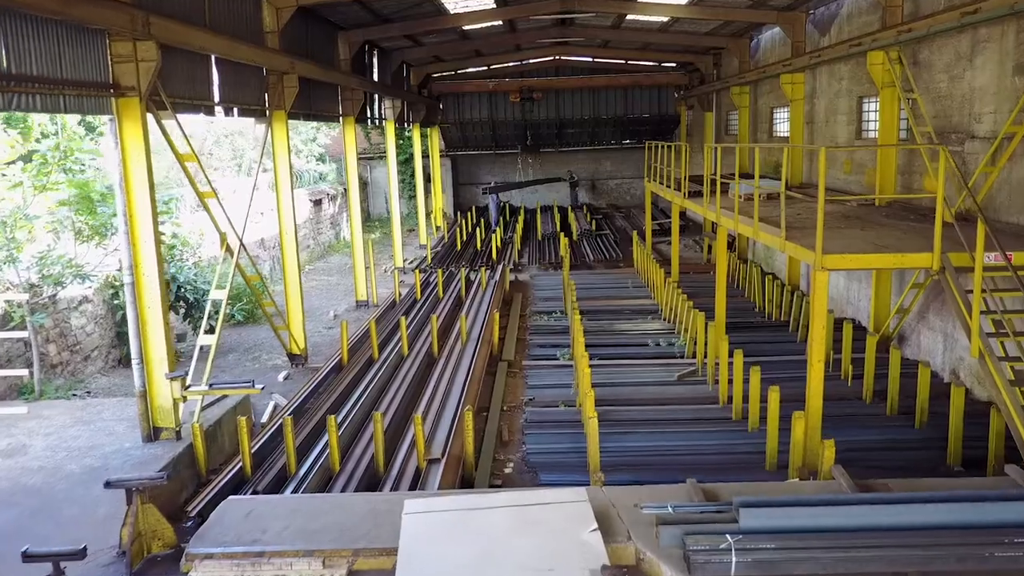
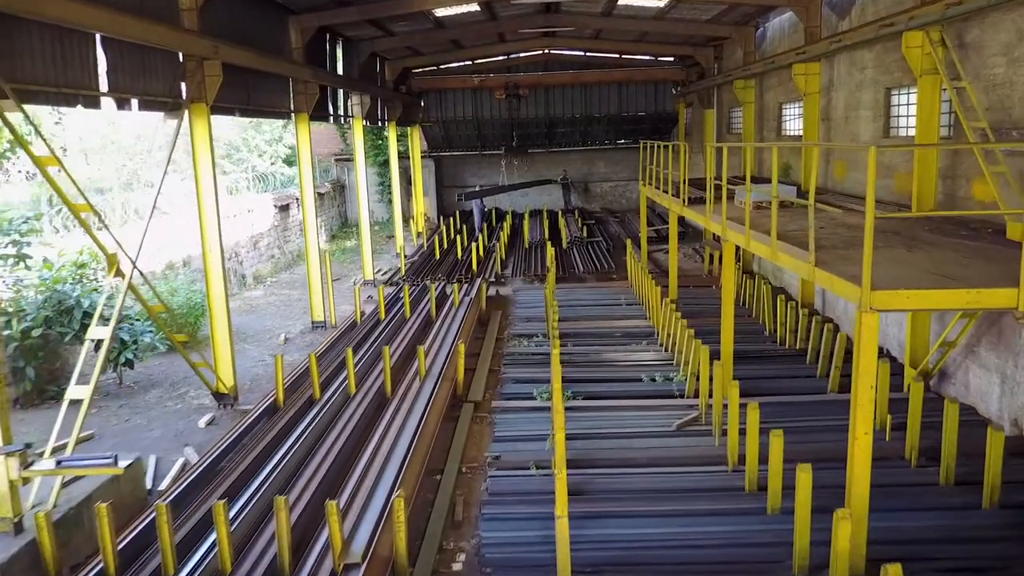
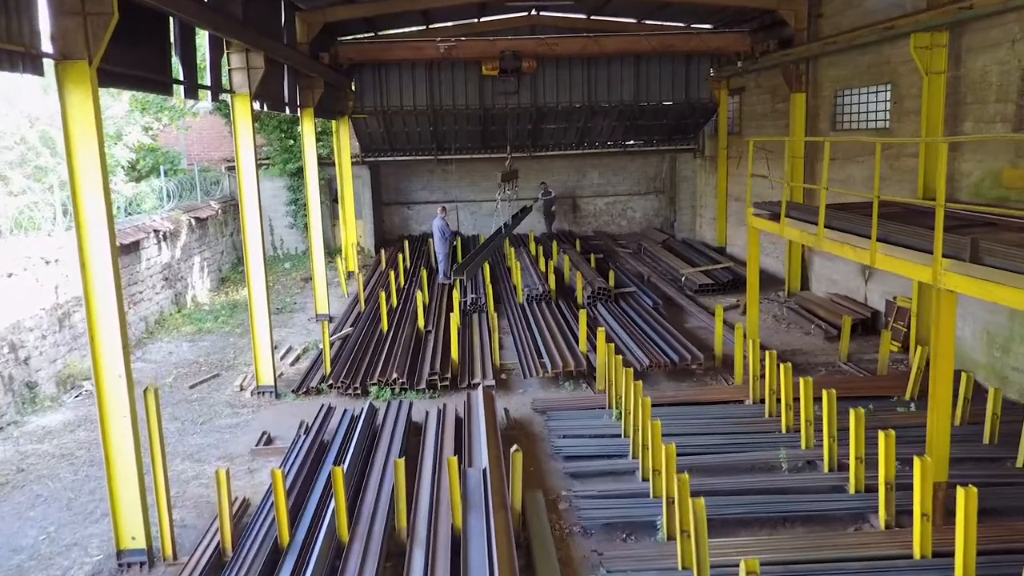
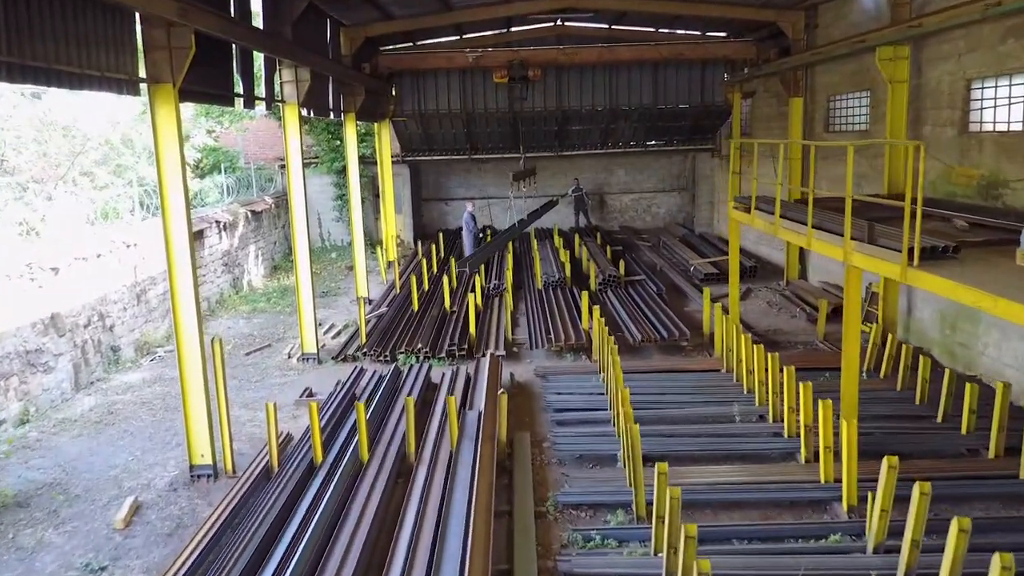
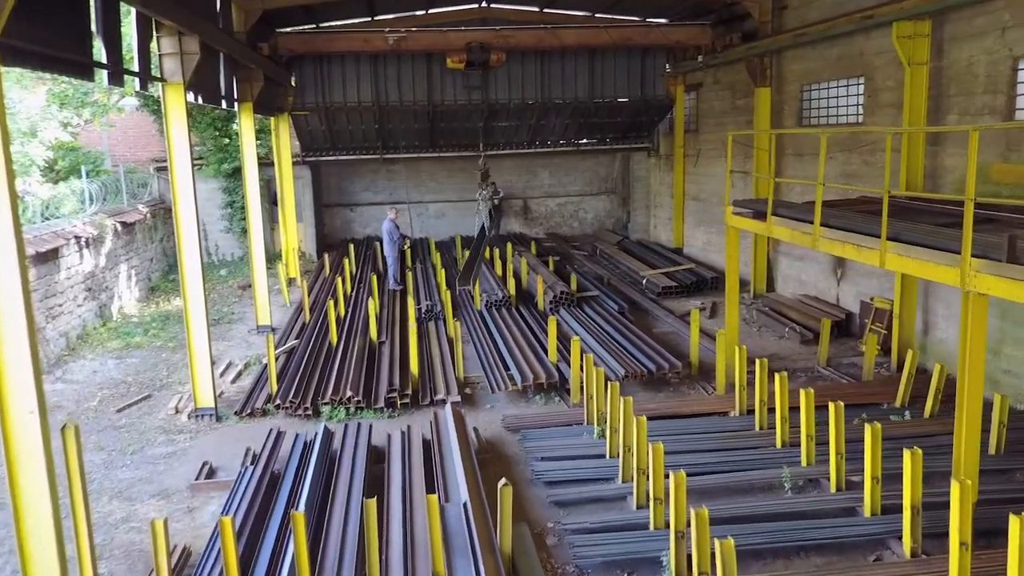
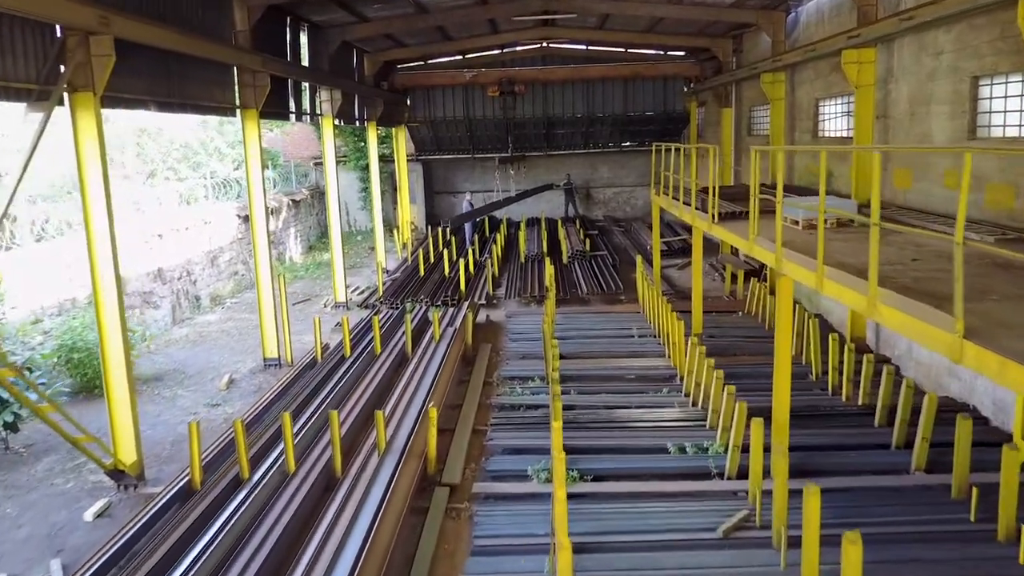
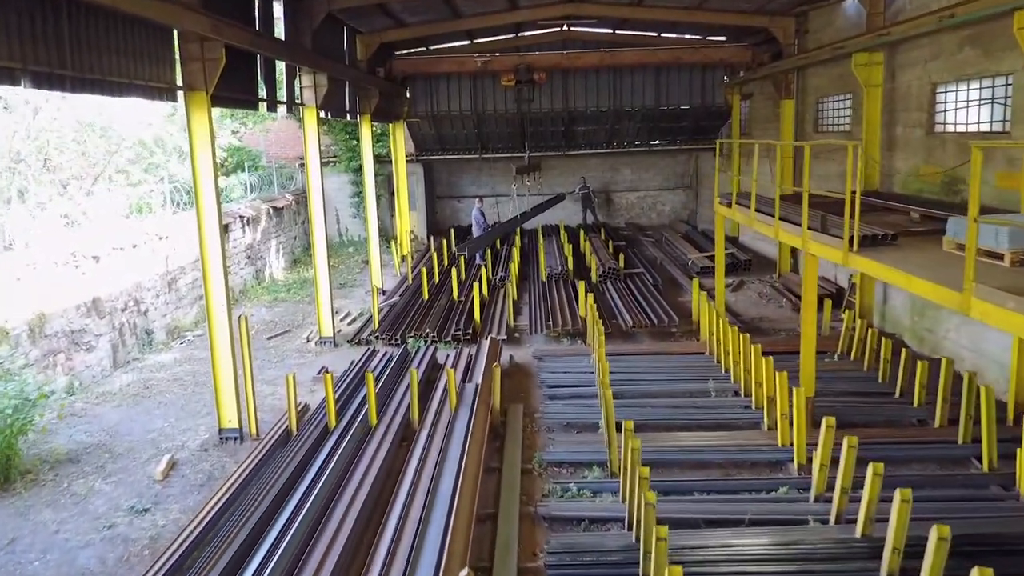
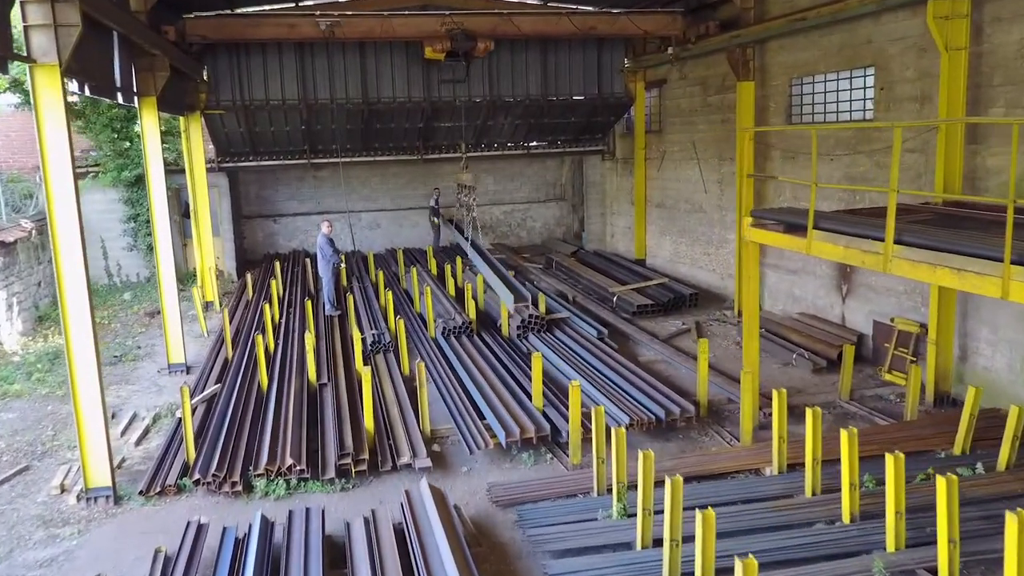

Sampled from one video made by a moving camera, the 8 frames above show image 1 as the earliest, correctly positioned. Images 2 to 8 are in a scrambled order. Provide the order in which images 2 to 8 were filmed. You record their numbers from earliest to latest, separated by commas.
2, 6, 7, 4, 3, 5, 8
